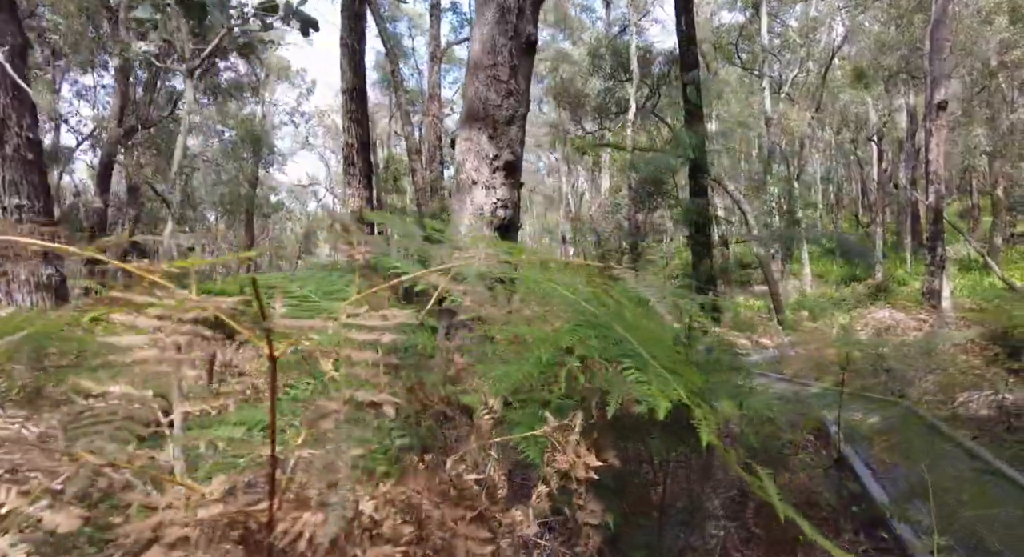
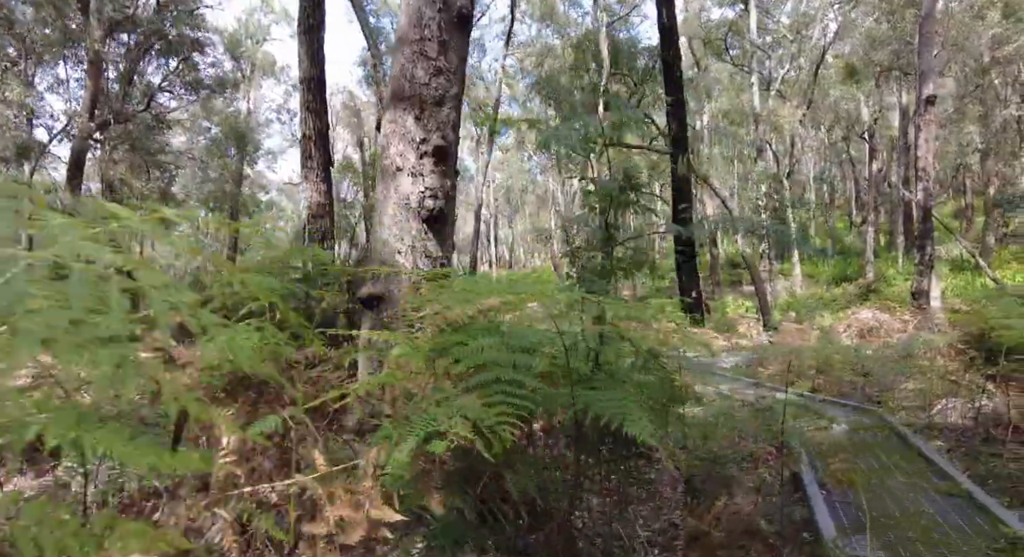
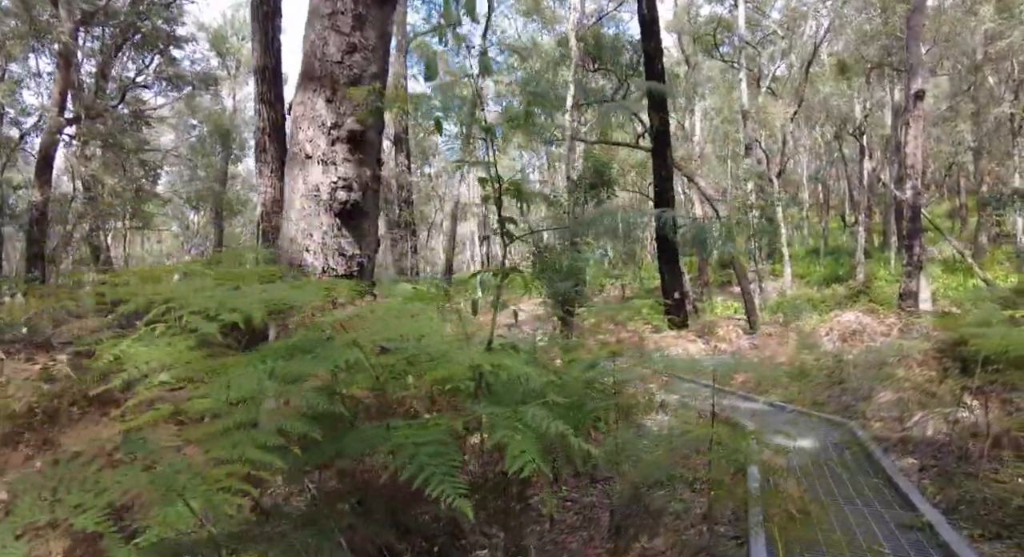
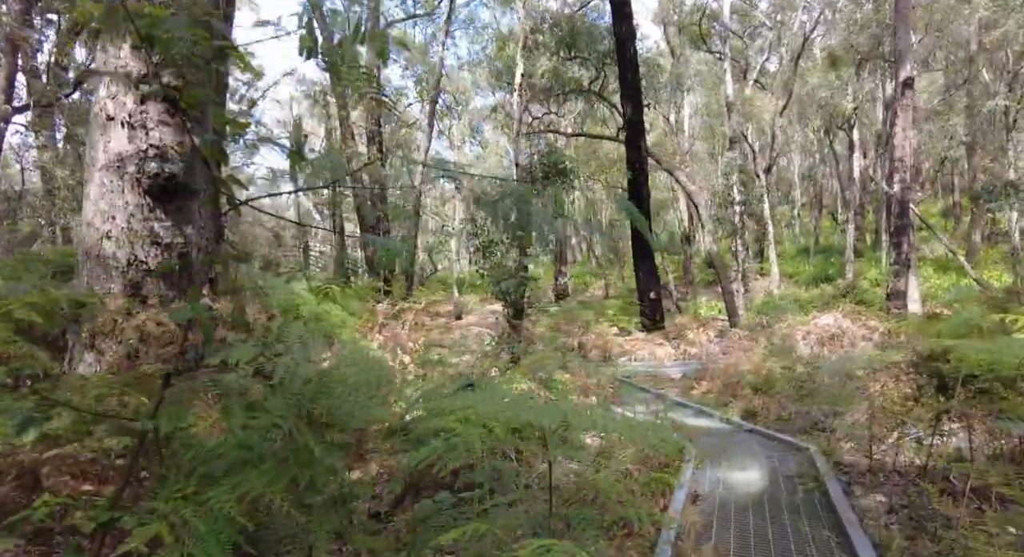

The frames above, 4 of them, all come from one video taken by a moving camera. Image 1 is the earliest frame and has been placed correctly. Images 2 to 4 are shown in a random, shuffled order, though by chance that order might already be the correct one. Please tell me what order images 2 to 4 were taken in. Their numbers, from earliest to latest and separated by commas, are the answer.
2, 3, 4
